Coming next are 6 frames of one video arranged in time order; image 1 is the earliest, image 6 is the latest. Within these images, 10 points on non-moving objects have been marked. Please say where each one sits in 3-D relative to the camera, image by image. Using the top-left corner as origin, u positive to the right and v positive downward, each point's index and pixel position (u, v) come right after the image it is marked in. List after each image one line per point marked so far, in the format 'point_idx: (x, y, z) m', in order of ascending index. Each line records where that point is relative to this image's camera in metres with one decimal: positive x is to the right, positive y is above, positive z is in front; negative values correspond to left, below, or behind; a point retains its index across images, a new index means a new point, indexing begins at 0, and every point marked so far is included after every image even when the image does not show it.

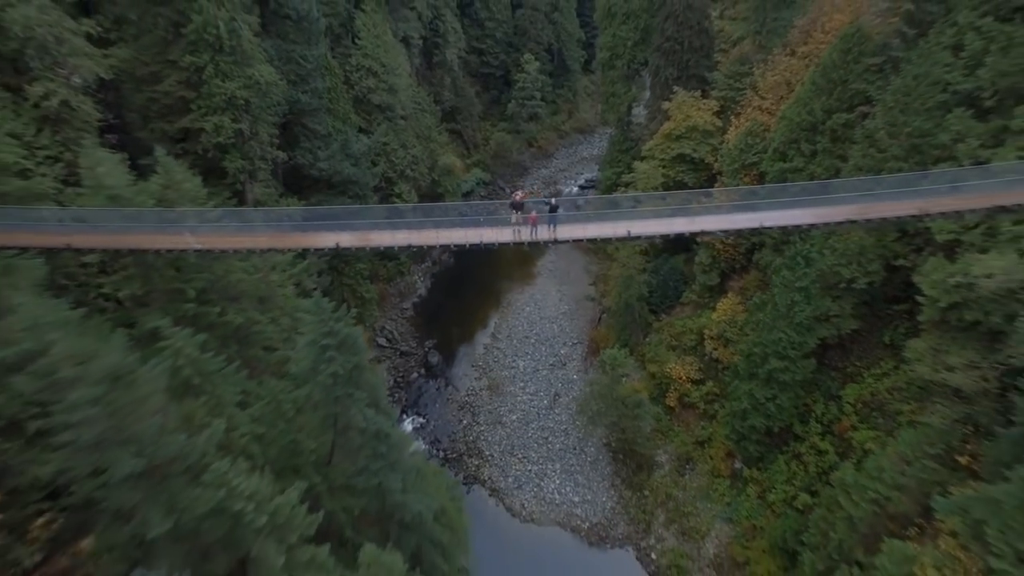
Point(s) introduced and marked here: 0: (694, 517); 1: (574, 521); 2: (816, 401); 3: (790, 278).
0: (+3.7, -4.7, +17.0) m
1: (+1.4, -5.0, +18.2) m
2: (+5.4, -2.0, +14.7) m
3: (+5.1, +0.2, +15.5) m
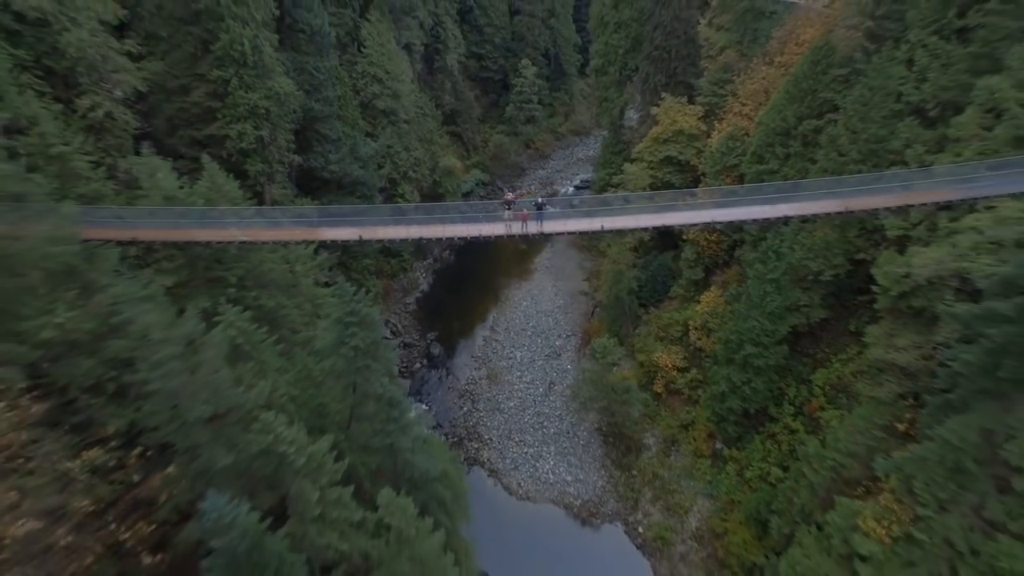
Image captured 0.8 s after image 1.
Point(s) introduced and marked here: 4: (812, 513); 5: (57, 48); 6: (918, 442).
0: (+3.7, -4.5, +18.4) m
1: (+1.3, -4.9, +19.5) m
2: (+5.3, -1.9, +16.1) m
3: (+5.0, +0.4, +16.9) m
4: (+4.5, -3.4, +12.7) m
5: (-6.4, +3.4, +11.9) m
6: (+5.1, -1.9, +10.4) m
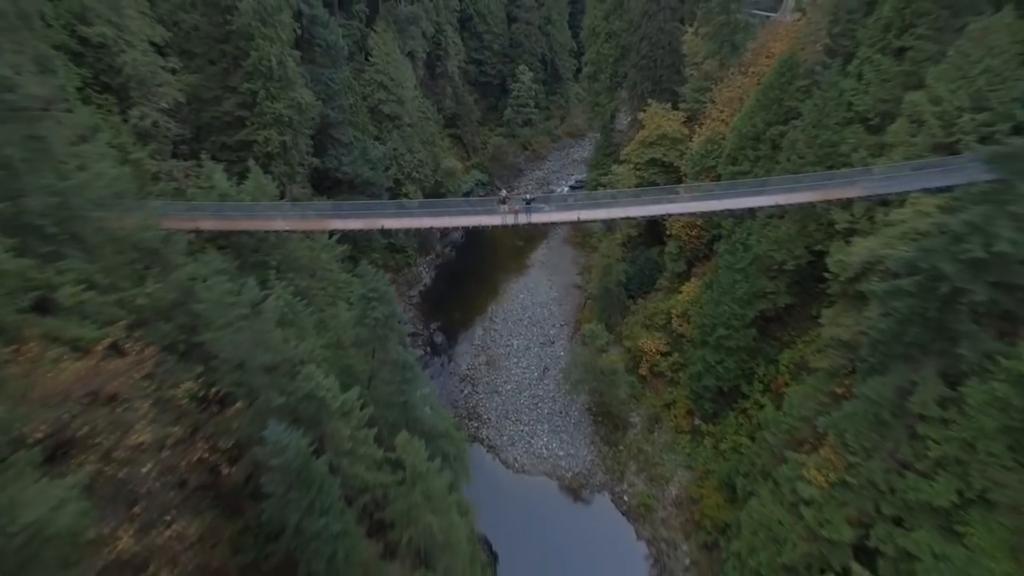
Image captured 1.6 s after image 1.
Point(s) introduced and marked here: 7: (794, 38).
0: (+3.6, -4.3, +20.2) m
1: (+1.2, -4.7, +21.4) m
2: (+5.3, -1.6, +17.9) m
3: (+4.9, +0.6, +18.7) m
4: (+4.4, -3.1, +14.5) m
5: (-6.5, +3.7, +13.8) m
6: (+5.0, -1.7, +12.2) m
7: (+6.5, +5.7, +19.2) m
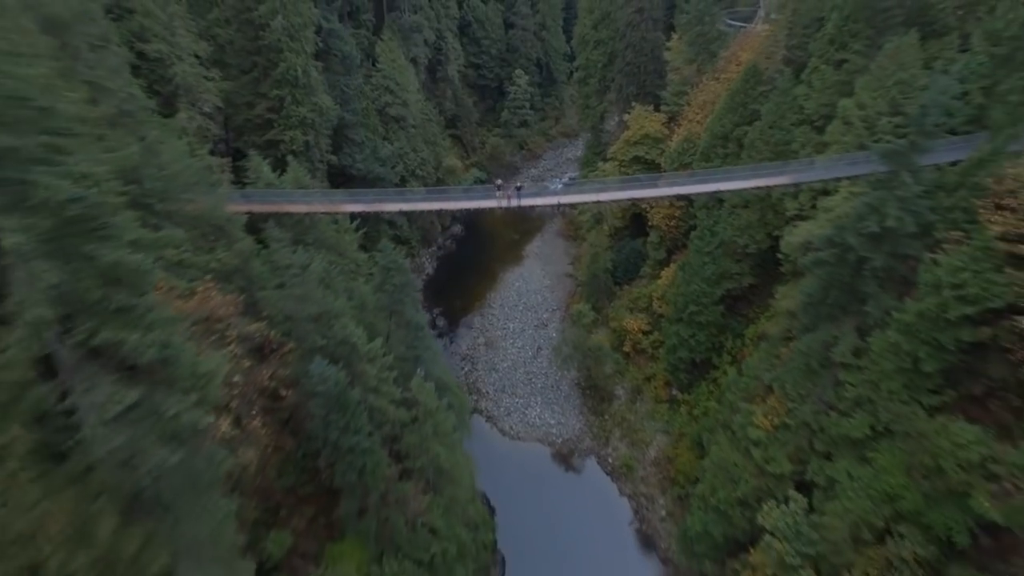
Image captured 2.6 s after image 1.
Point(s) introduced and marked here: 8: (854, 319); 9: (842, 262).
0: (+3.5, -3.9, +22.6) m
1: (+1.1, -4.2, +23.7) m
2: (+5.2, -1.2, +20.3) m
3: (+4.8, +1.0, +21.1) m
4: (+4.3, -2.7, +16.9) m
5: (-6.6, +4.1, +16.1) m
6: (+4.9, -1.2, +14.6) m
7: (+6.4, +6.2, +21.6) m
8: (+5.4, -0.5, +13.4) m
9: (+5.2, +0.4, +13.3) m
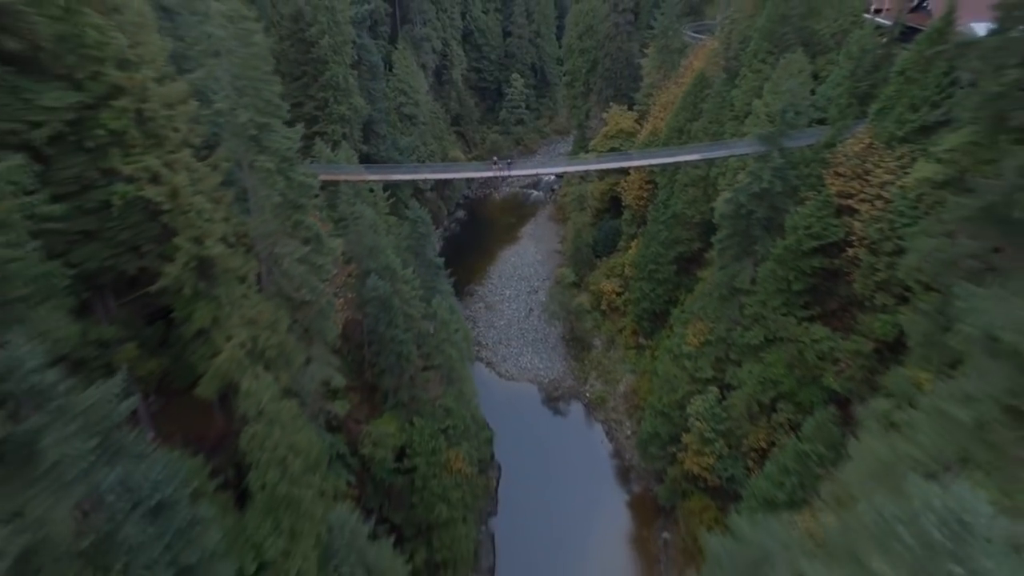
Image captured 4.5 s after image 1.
0: (+3.3, -2.8, +27.6) m
1: (+0.9, -3.1, +28.7) m
2: (+5.0, -0.1, +25.3) m
3: (+4.7, +2.1, +26.1) m
4: (+4.2, -1.6, +21.9) m
5: (-6.8, +5.2, +21.1) m
6: (+4.7, -0.1, +19.6) m
7: (+6.2, +7.3, +26.6) m
8: (+5.3, +0.6, +18.4) m
9: (+5.1, +1.5, +18.3) m
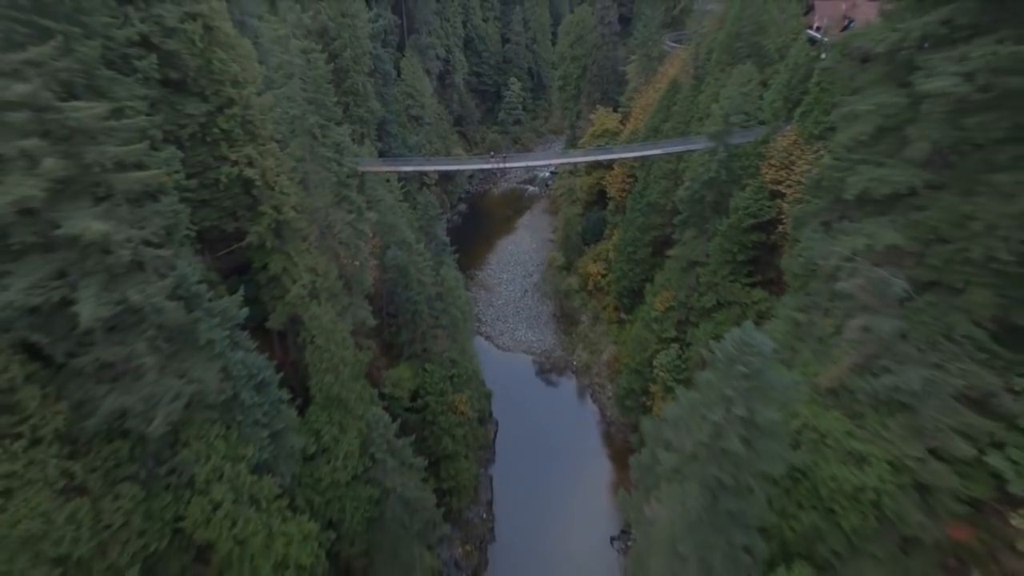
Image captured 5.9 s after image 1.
0: (+3.2, -2.1, +31.2) m
1: (+0.8, -2.4, +32.4) m
2: (+4.9, +0.6, +28.9) m
3: (+4.5, +2.9, +29.8) m
4: (+4.0, -0.9, +25.5) m
5: (-6.9, +5.9, +24.8) m
6: (+4.6, +0.6, +23.2) m
7: (+6.1, +8.0, +30.2) m
8: (+5.1, +1.3, +22.0) m
9: (+4.9, +2.2, +21.9) m
